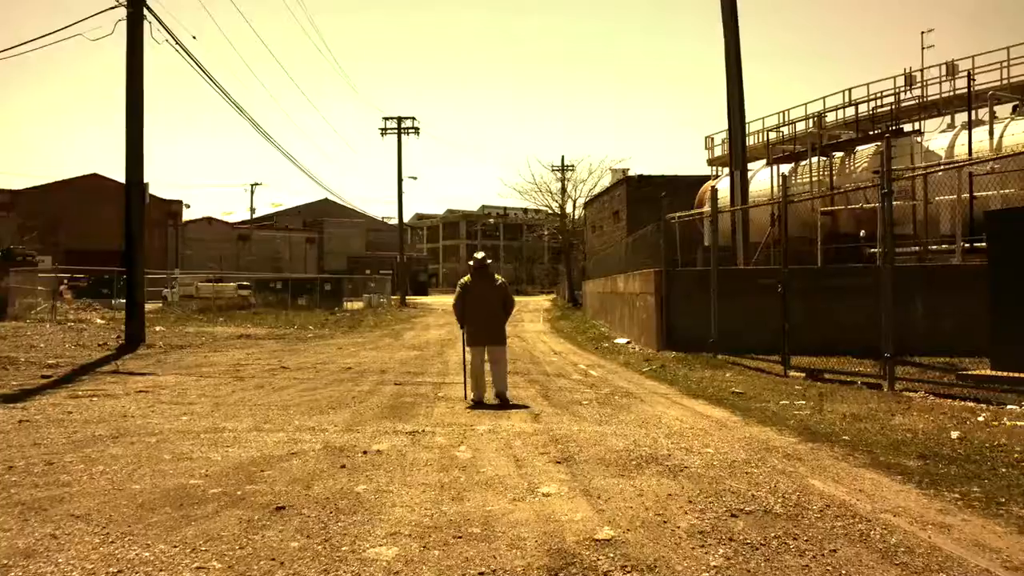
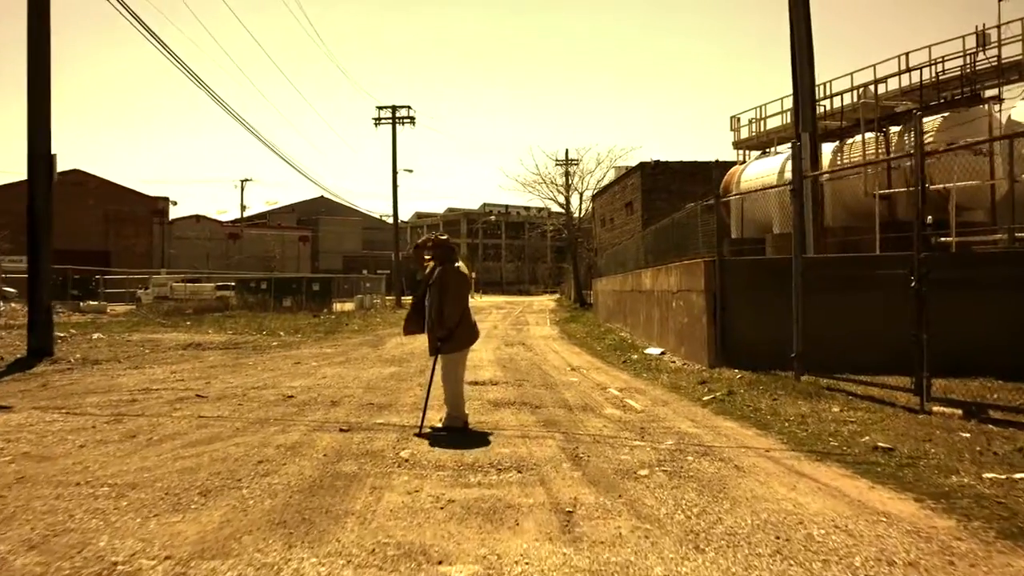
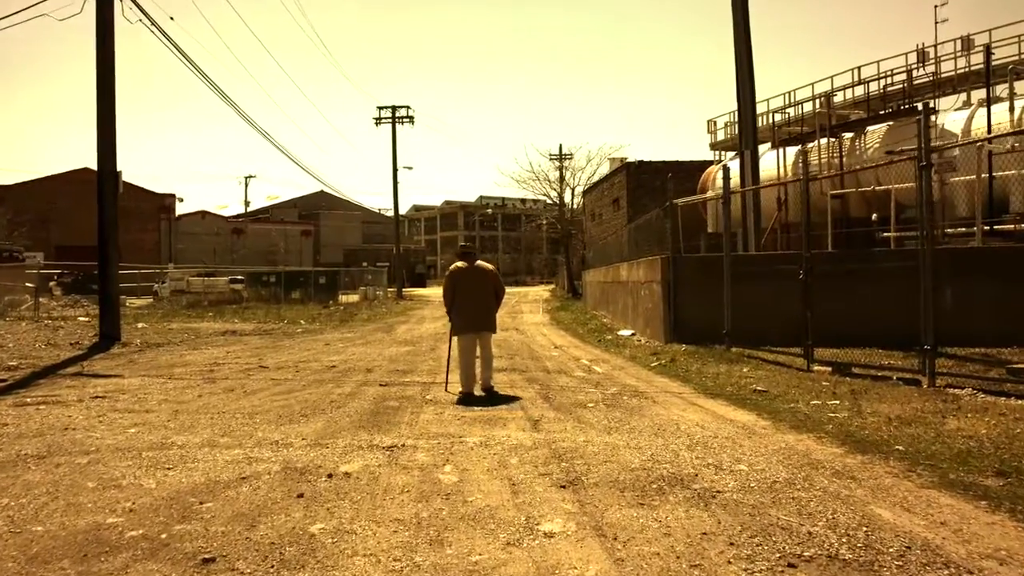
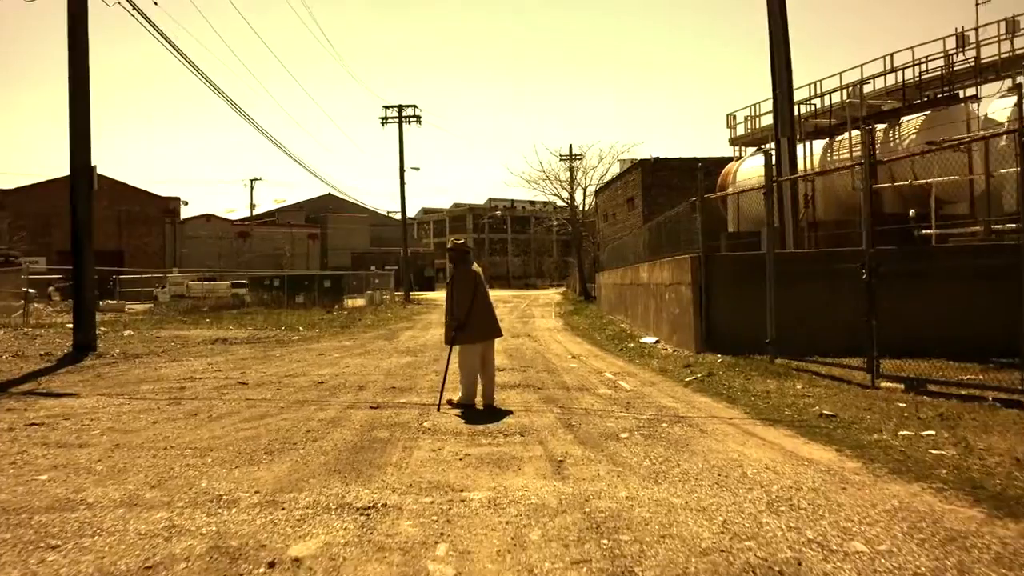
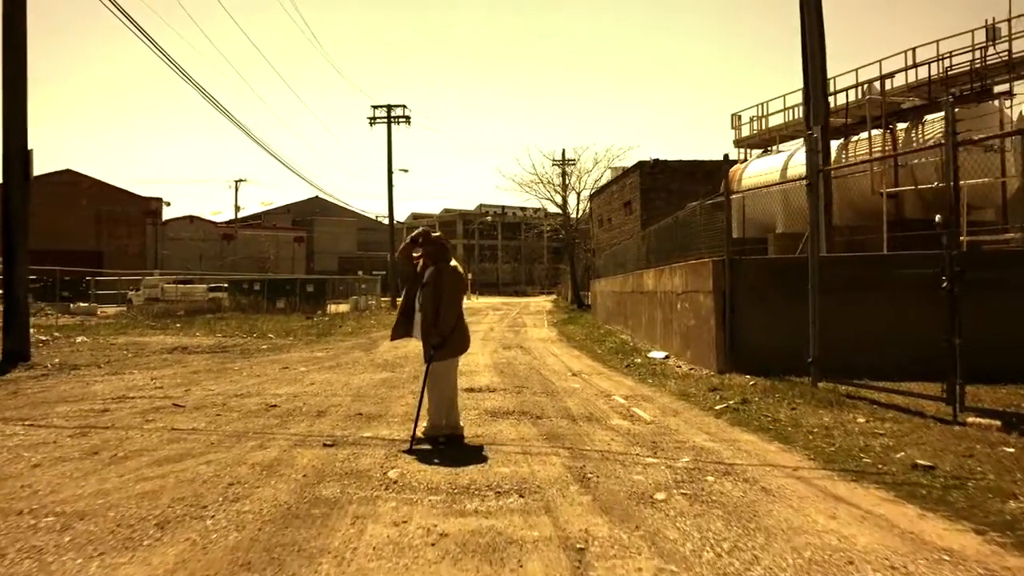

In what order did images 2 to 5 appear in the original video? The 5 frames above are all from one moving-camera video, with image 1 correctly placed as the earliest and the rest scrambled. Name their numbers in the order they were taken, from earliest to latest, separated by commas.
3, 4, 2, 5
